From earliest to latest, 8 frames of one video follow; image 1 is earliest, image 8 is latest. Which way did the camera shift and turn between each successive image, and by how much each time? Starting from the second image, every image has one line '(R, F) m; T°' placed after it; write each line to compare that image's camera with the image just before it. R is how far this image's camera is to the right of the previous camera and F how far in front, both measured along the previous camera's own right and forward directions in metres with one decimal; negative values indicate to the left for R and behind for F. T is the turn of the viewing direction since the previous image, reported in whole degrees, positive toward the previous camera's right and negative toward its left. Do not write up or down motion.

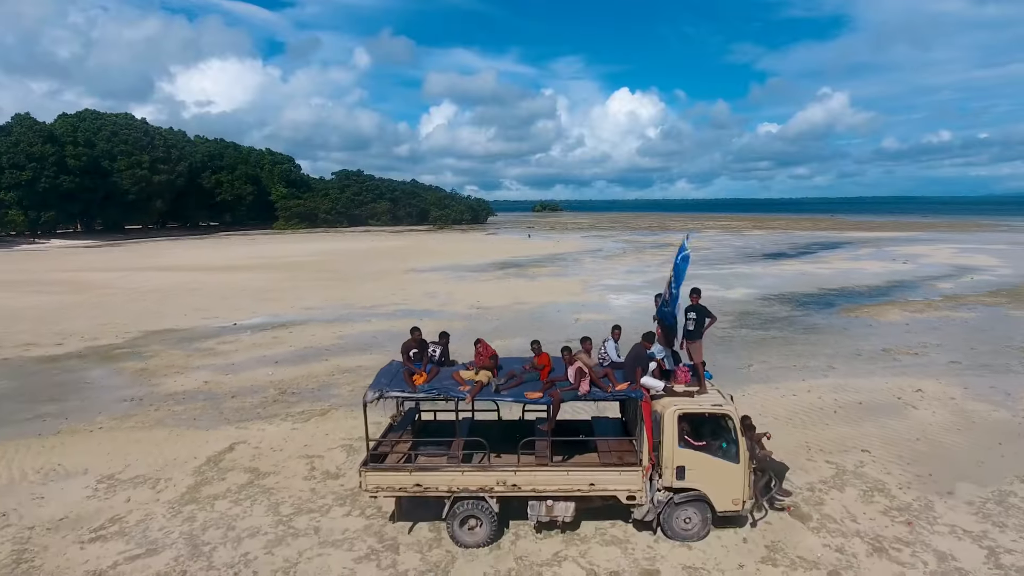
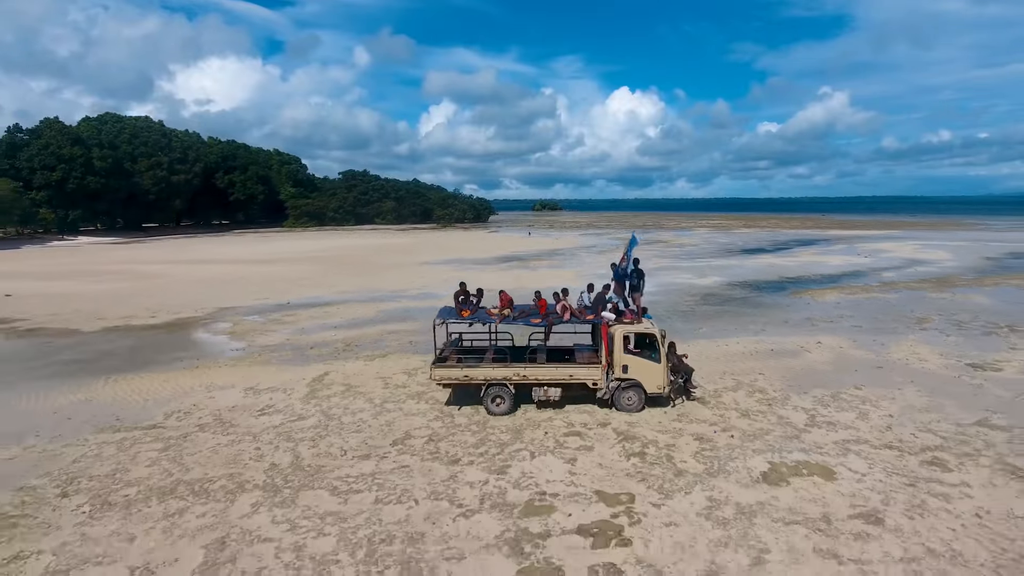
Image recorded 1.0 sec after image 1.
(-0.2, -4.0) m; 0°
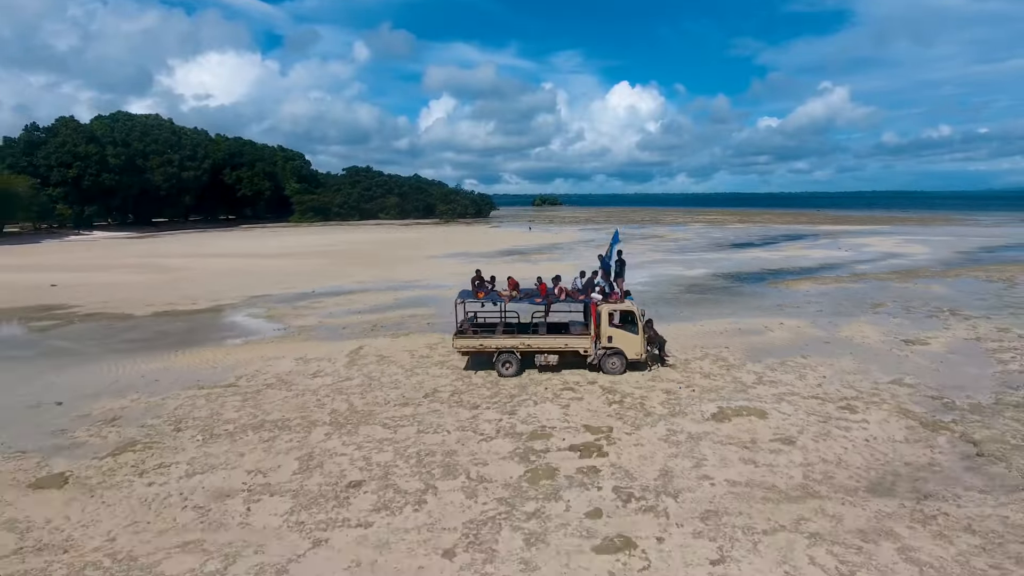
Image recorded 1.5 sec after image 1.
(-0.1, -2.4) m; 0°
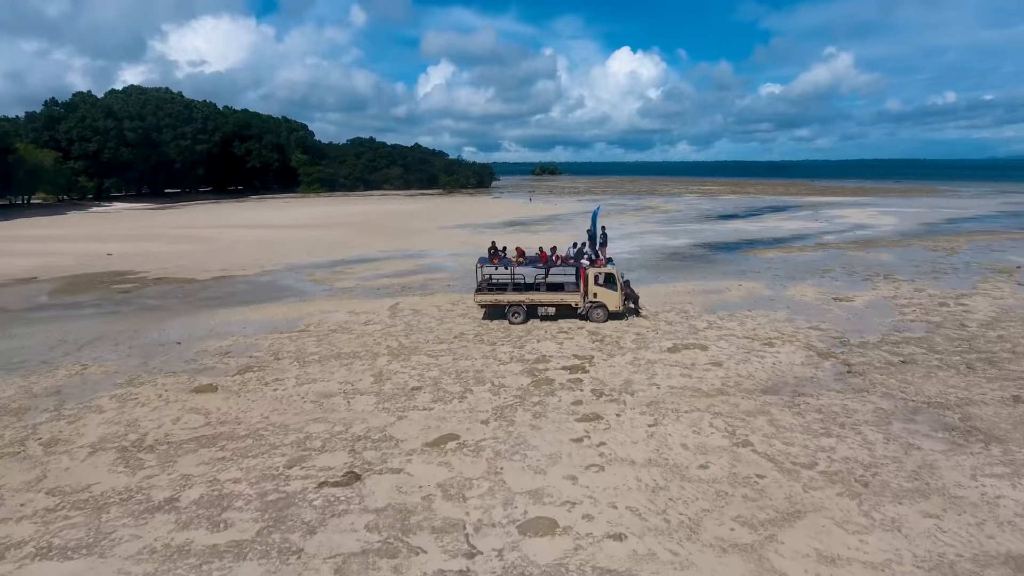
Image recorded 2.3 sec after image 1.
(-0.2, -3.7) m; 0°
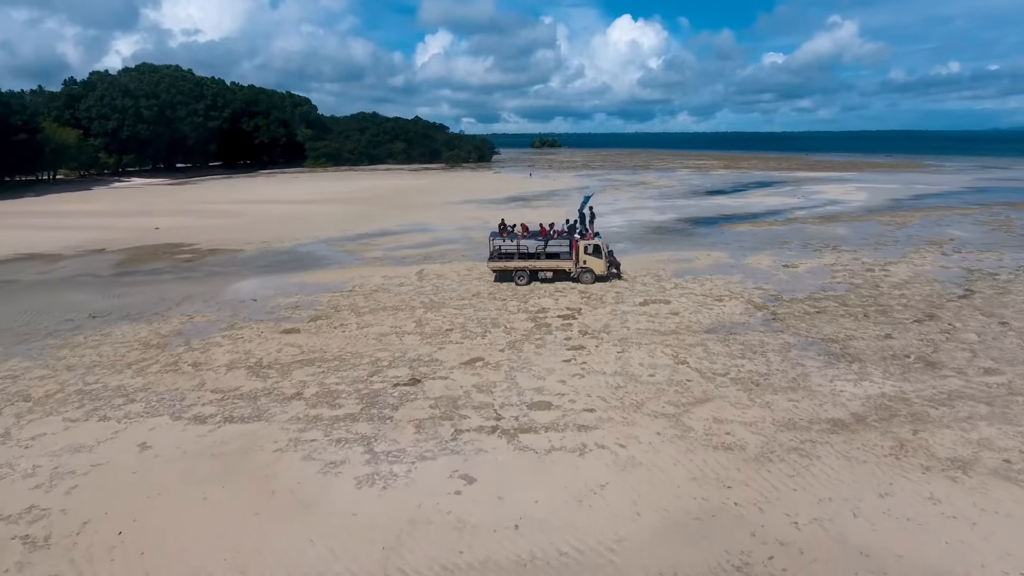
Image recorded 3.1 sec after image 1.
(-0.2, -4.1) m; 0°
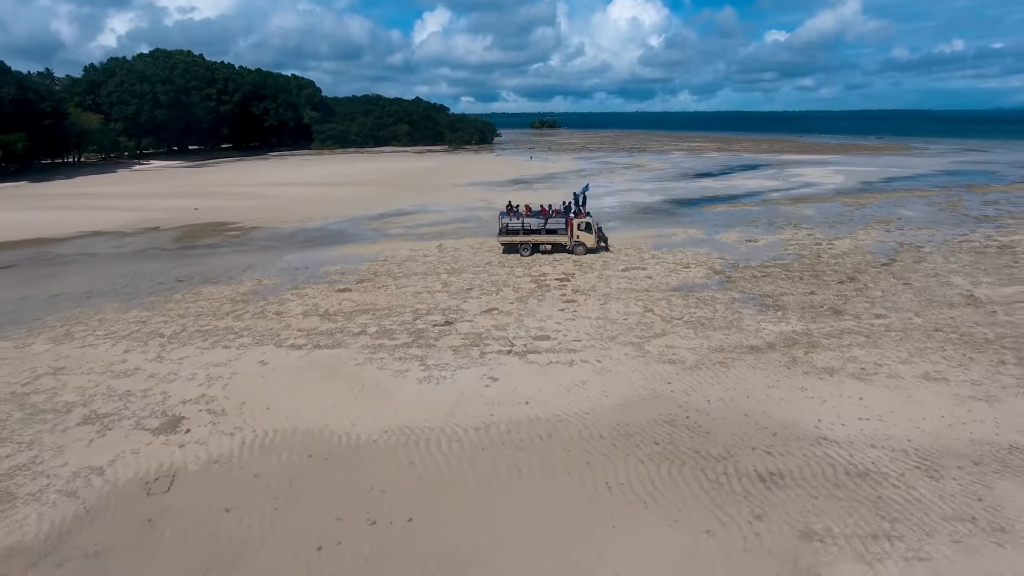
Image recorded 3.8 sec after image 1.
(-0.2, -4.3) m; 0°
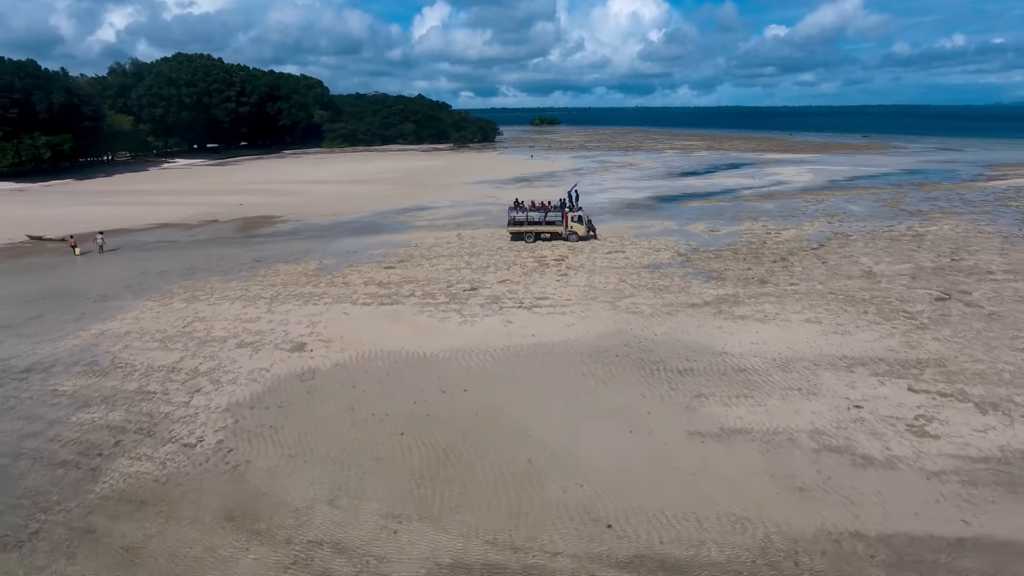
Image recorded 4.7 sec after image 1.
(-0.3, -6.1) m; 0°
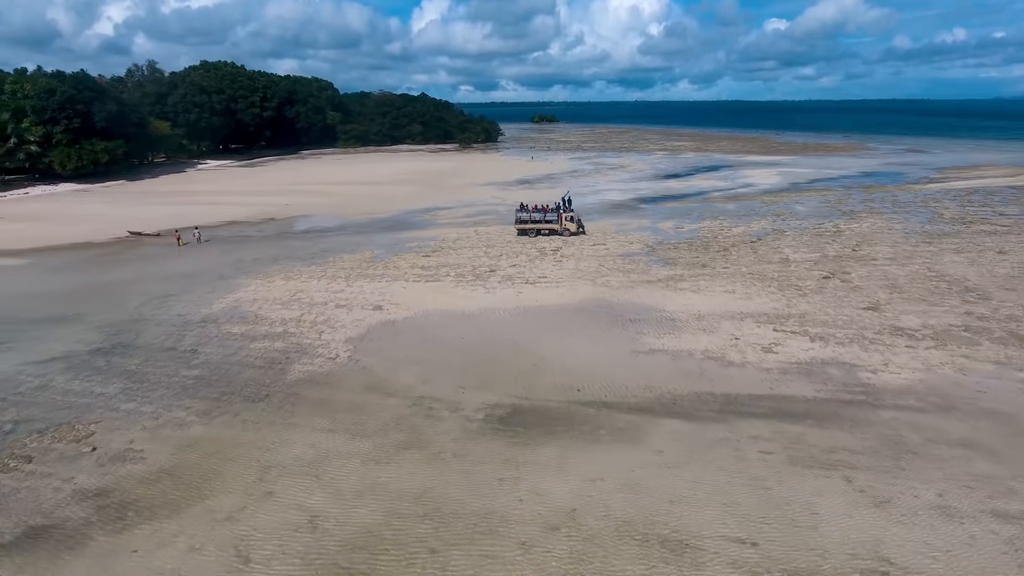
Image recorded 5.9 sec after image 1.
(-0.4, -8.7) m; 0°
